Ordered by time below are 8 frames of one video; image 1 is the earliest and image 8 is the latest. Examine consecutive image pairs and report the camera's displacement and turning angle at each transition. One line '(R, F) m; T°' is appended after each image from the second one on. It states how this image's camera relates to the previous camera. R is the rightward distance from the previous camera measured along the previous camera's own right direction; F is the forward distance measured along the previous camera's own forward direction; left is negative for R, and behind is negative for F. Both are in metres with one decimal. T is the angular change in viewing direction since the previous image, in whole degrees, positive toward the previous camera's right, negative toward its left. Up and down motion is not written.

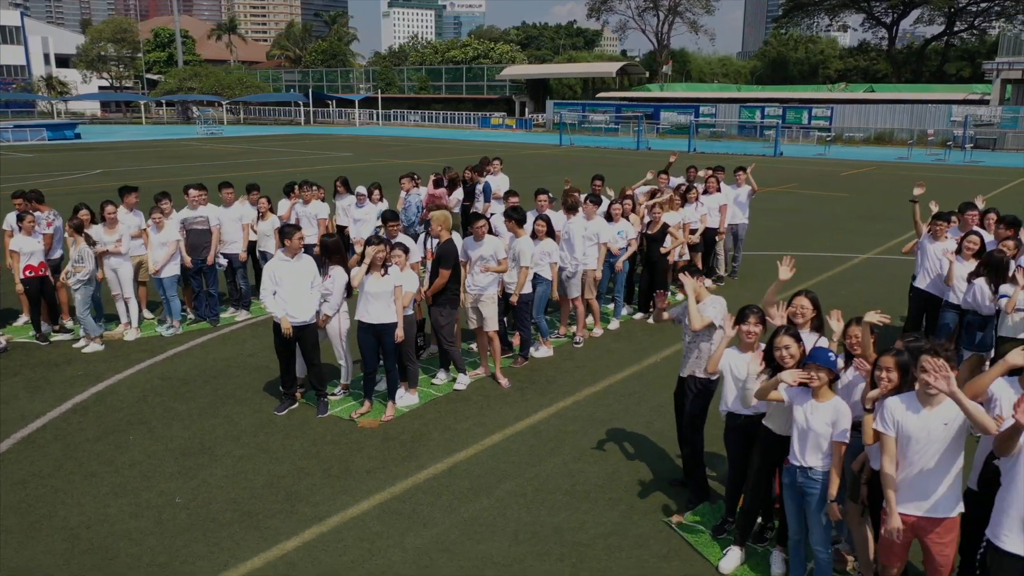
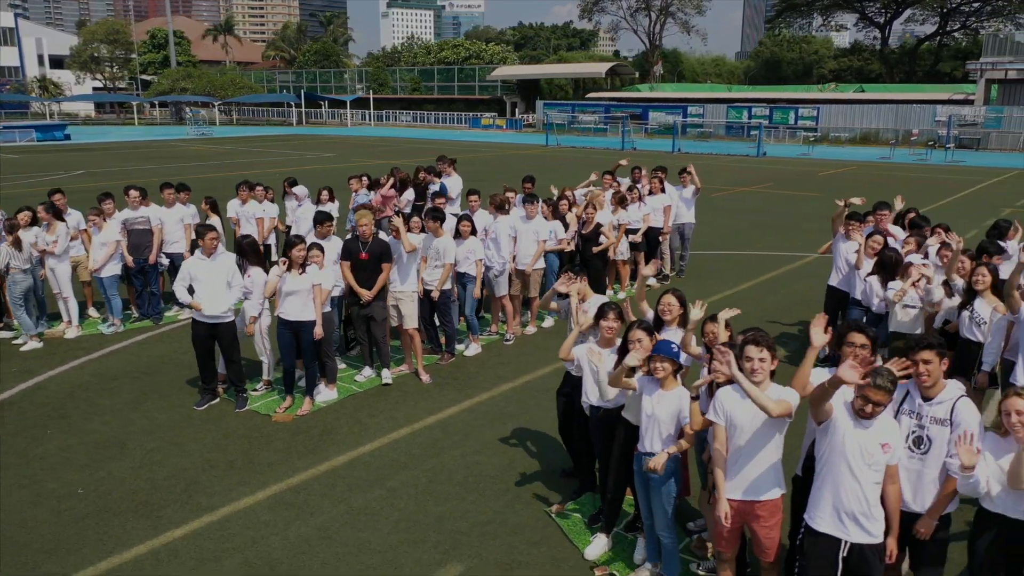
(+0.8, -0.2) m; 0°
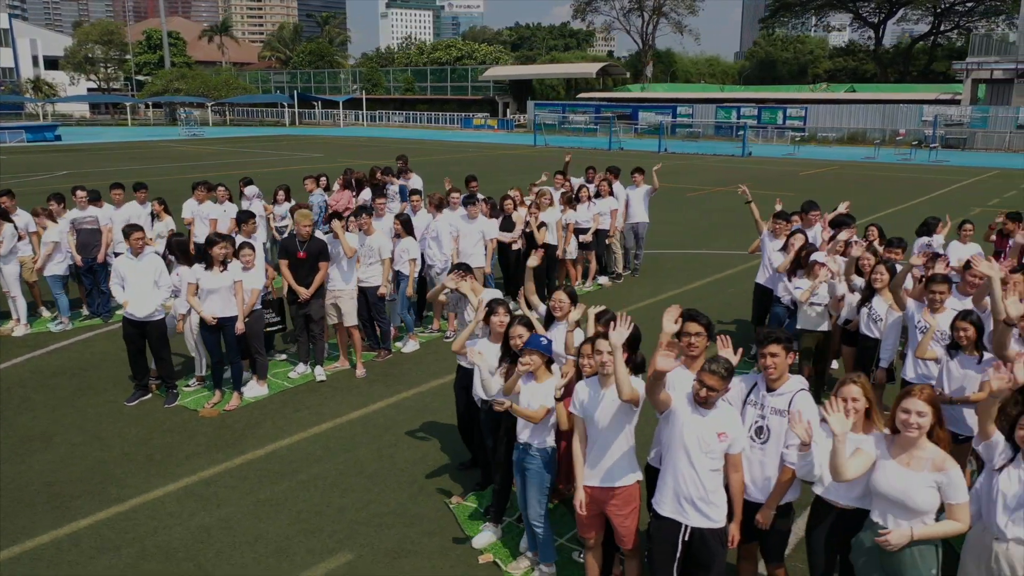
(+0.7, -0.2) m; 0°
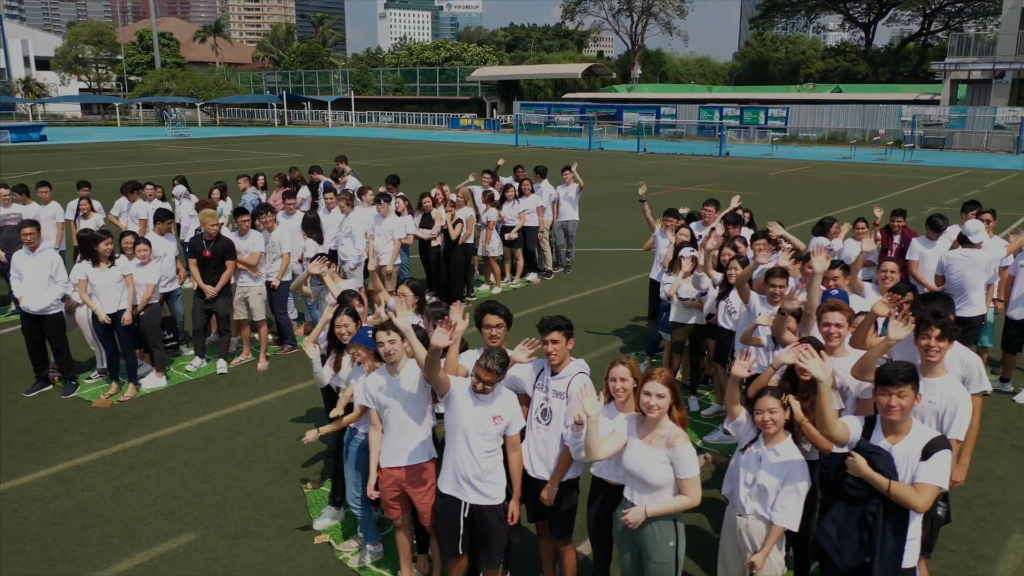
(+1.1, -0.2) m; 0°
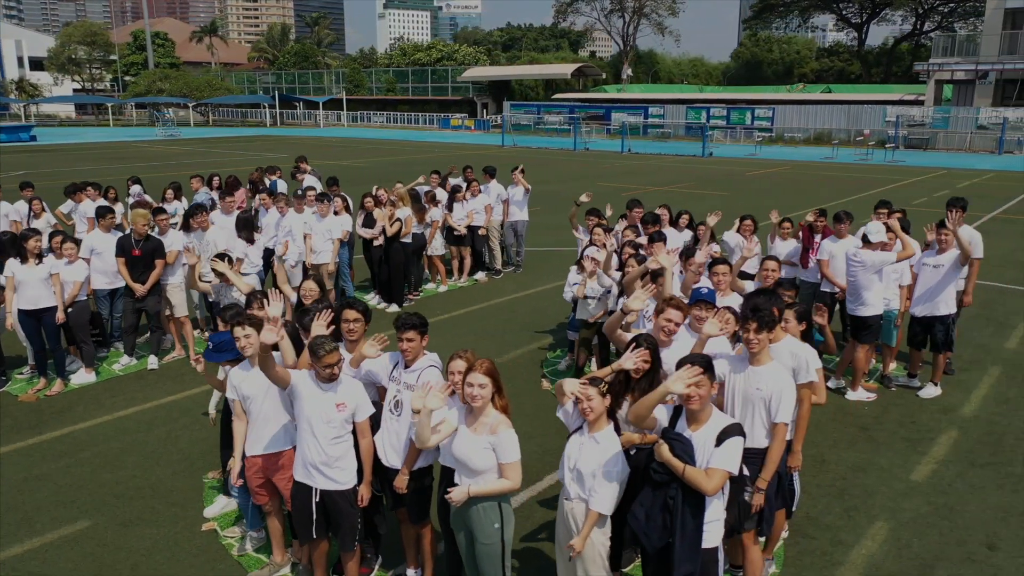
(+0.8, -0.2) m; 0°
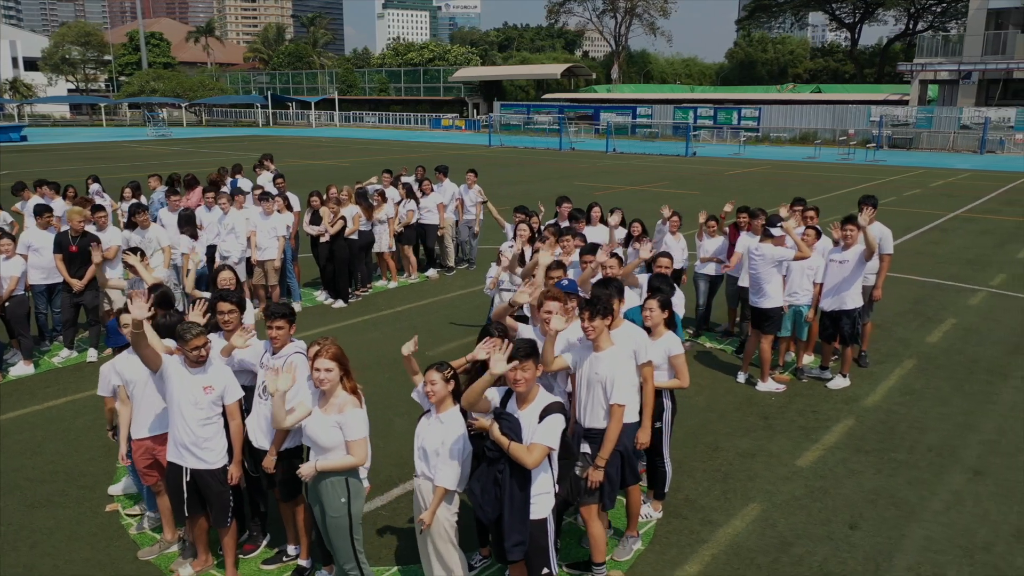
(+0.8, -0.3) m; 0°
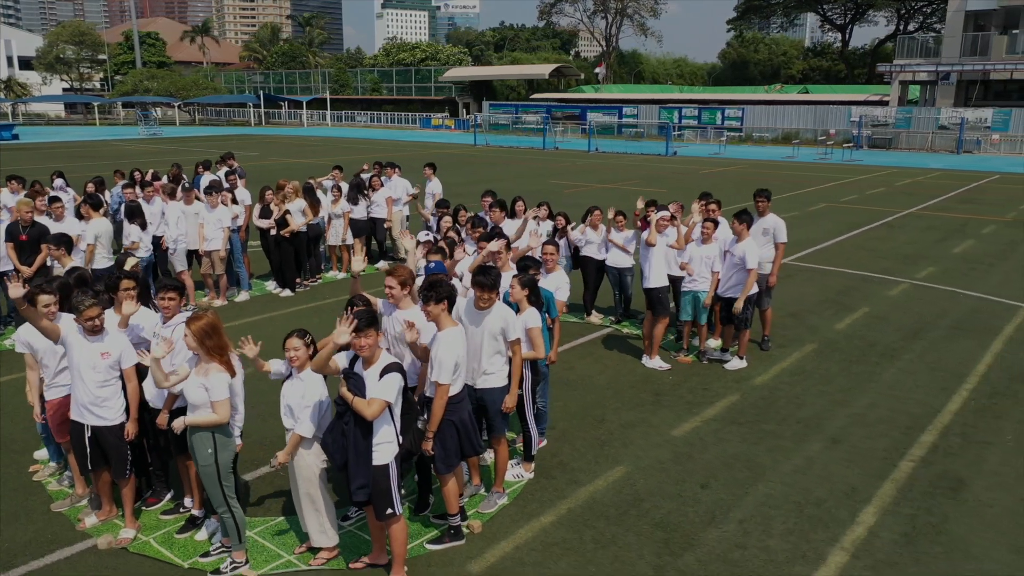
(+0.9, -0.6) m; 0°
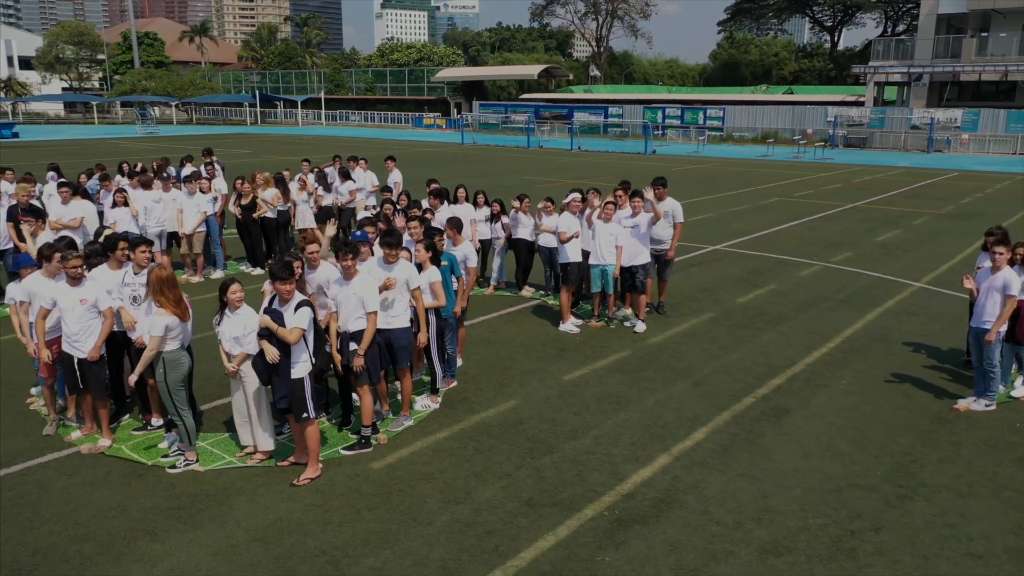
(+0.9, -1.5) m; 0°
